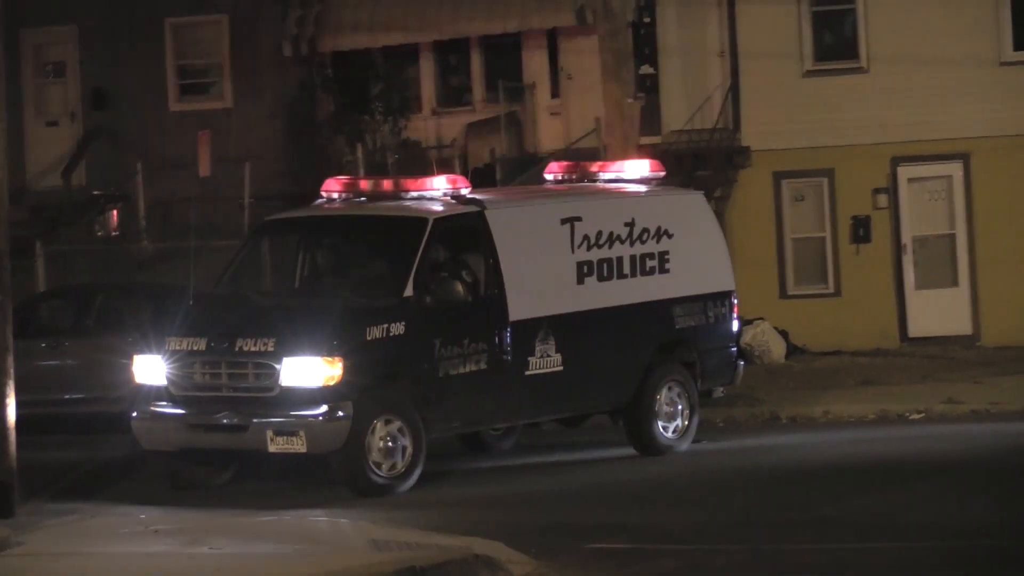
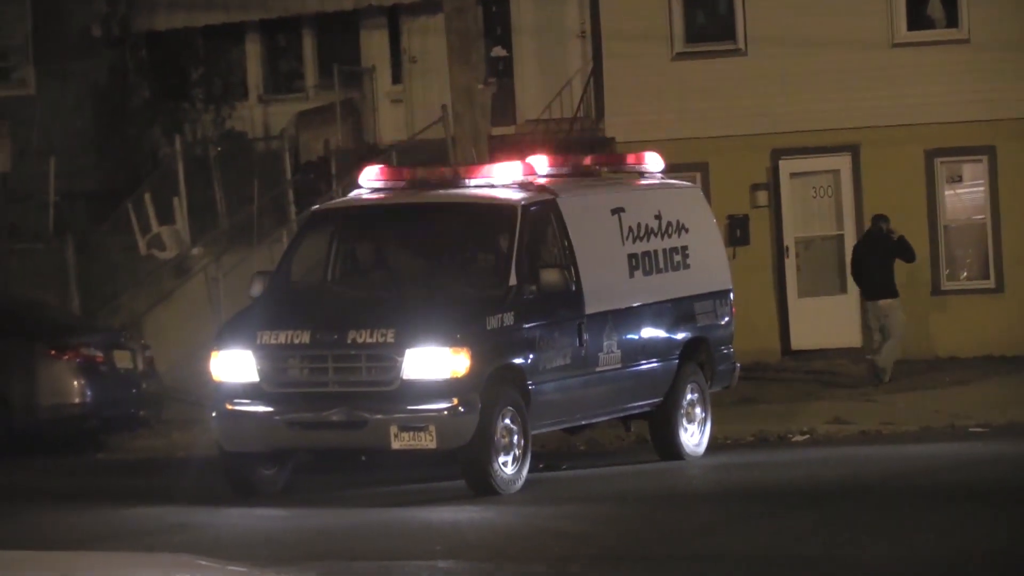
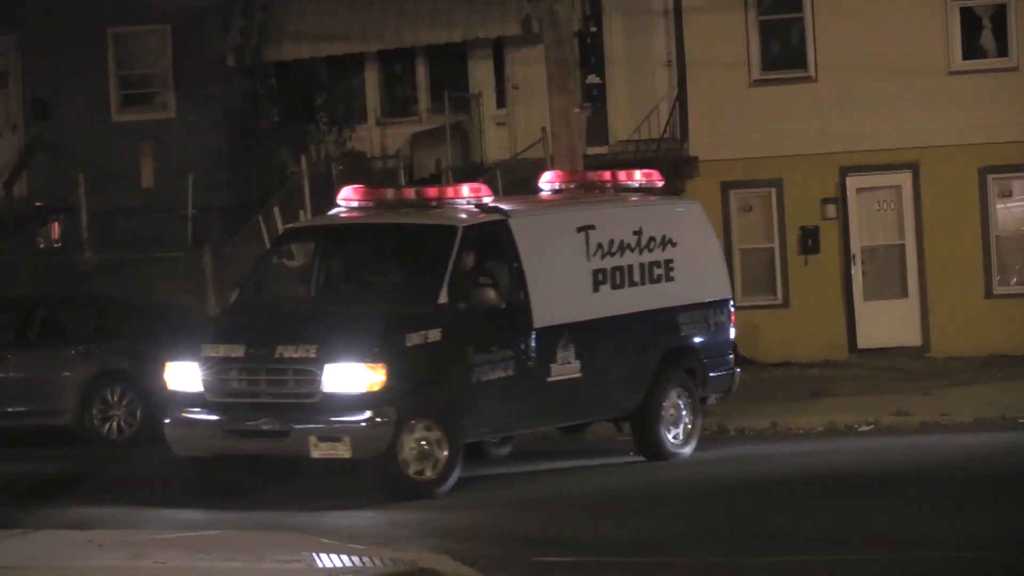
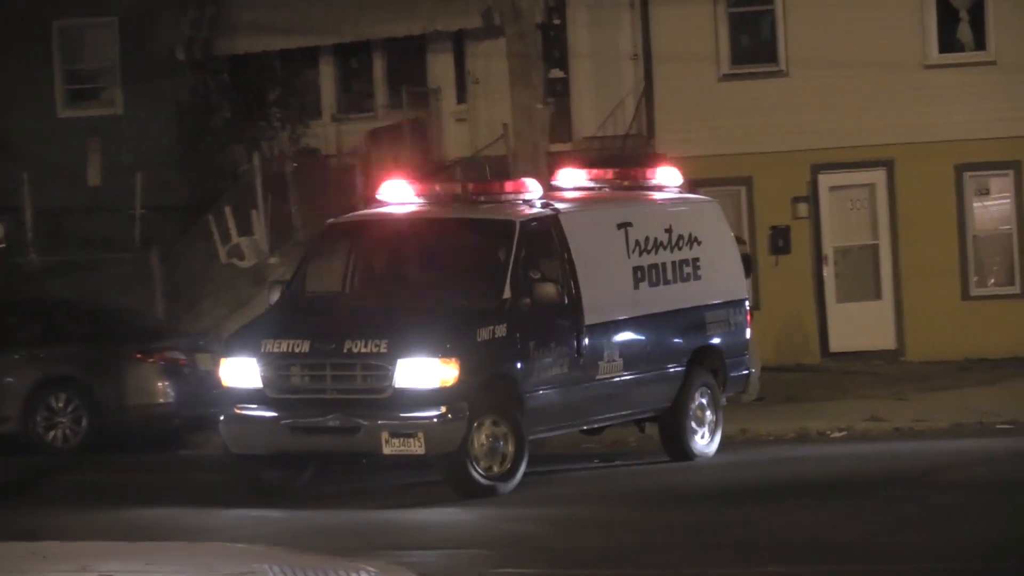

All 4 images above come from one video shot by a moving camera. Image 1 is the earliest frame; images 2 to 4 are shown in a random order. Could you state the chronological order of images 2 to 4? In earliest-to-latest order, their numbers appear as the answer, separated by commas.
3, 4, 2
